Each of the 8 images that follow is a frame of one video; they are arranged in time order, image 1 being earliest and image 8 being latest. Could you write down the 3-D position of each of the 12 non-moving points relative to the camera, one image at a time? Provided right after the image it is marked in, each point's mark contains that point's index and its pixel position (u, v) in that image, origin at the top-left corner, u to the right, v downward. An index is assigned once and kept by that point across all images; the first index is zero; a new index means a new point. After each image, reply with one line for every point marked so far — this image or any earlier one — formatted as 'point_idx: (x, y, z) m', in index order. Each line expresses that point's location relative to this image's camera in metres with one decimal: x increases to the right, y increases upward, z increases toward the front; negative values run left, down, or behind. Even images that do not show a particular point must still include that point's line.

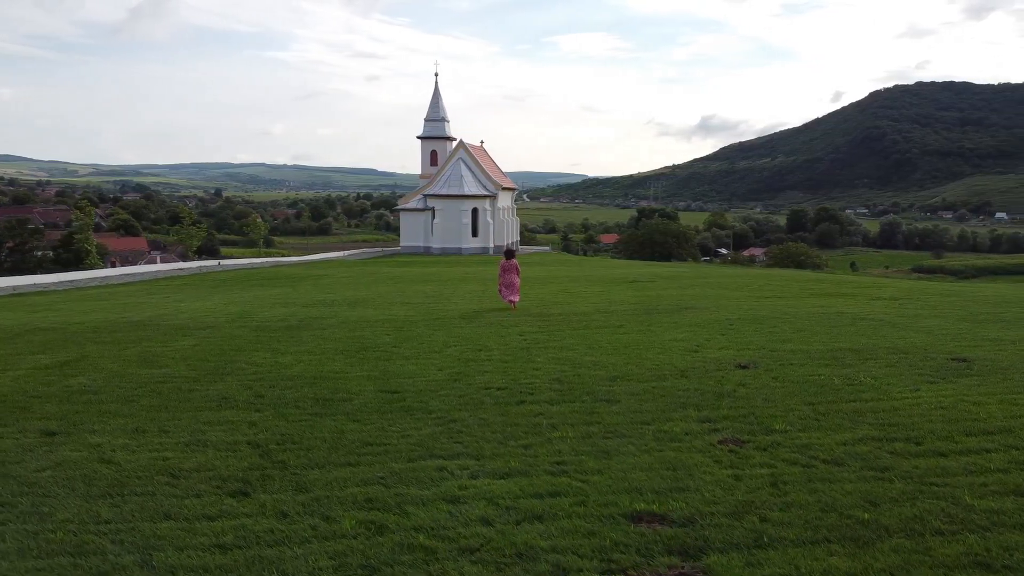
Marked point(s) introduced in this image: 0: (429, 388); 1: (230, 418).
0: (-1.0, -1.3, +10.4) m
1: (-3.0, -1.4, +8.8) m
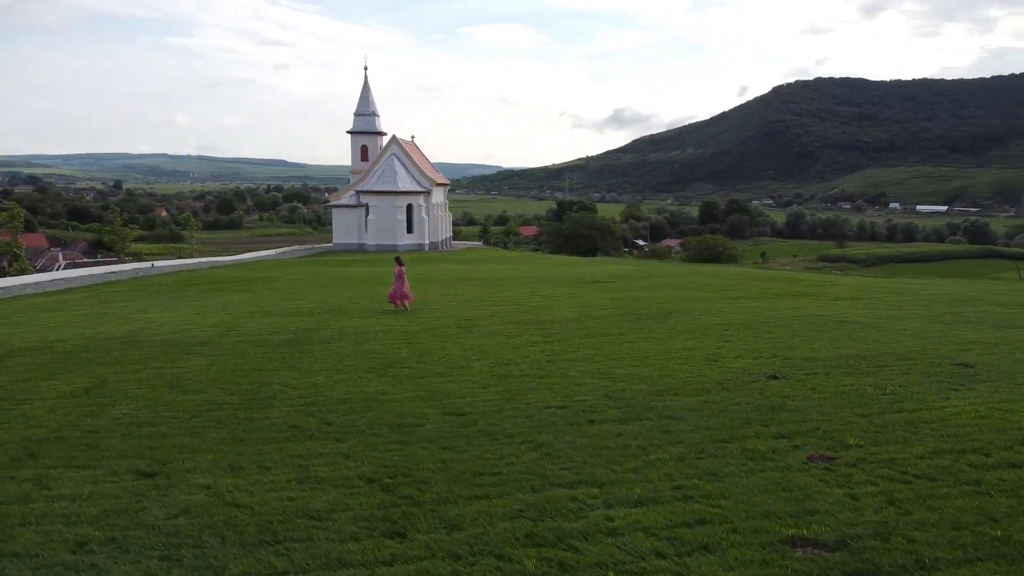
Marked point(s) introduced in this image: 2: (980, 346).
0: (-0.2, -1.6, +10.6) m
1: (-2.1, -1.8, +8.7) m
2: (+8.6, -1.1, +14.7) m
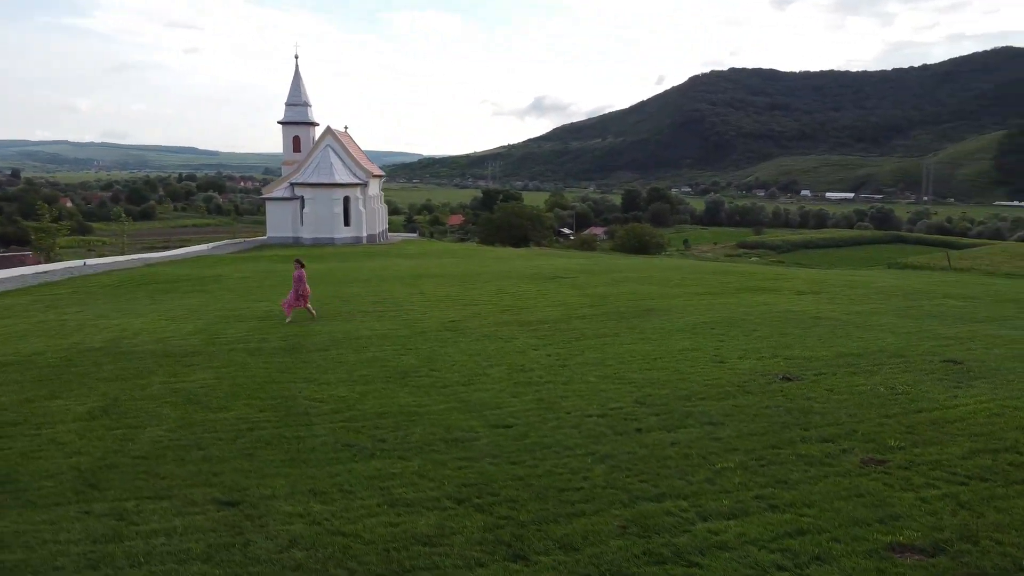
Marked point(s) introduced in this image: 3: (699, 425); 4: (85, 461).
0: (+0.4, -1.8, +10.8) m
1: (-1.3, -2.0, +8.8) m
2: (+8.8, -1.1, +15.7) m
3: (+2.4, -1.8, +10.4) m
4: (-4.9, -2.0, +9.2) m
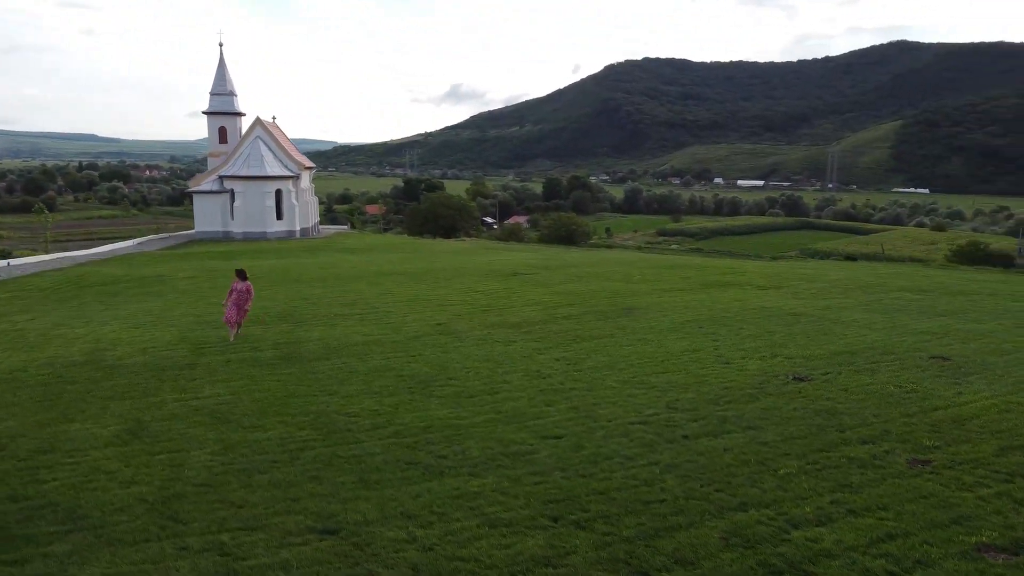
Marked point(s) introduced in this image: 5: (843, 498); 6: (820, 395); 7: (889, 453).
0: (+1.0, -1.9, +11.0) m
1: (-0.5, -2.2, +8.9) m
2: (+8.9, -1.0, +16.8) m
3: (+3.1, -1.9, +10.9) m
4: (-4.1, -2.3, +9.0) m
5: (+3.5, -2.2, +8.4) m
6: (+4.8, -1.7, +12.5) m
7: (+4.6, -2.0, +9.7) m
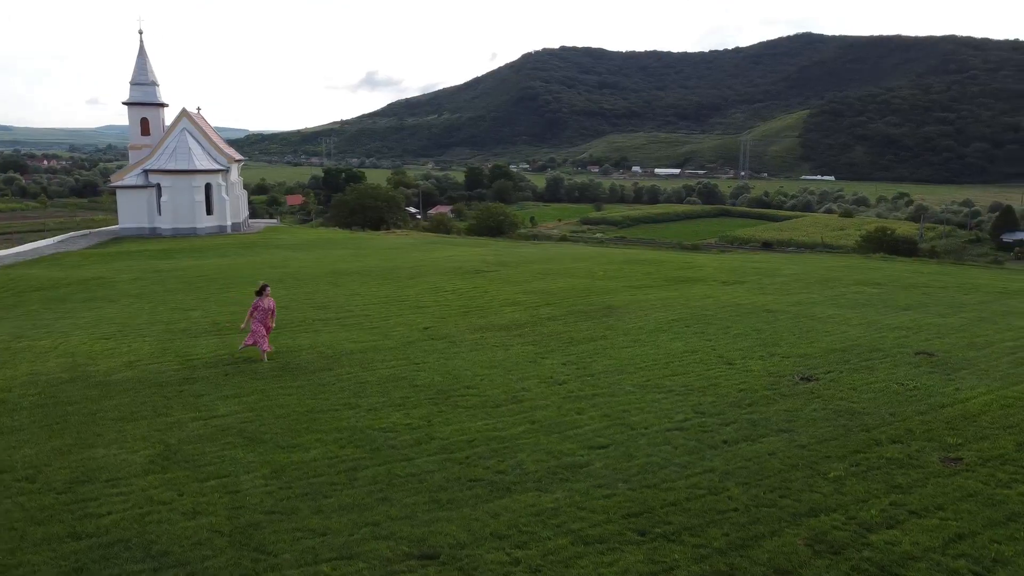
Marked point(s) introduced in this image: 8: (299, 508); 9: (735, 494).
0: (+1.6, -2.1, +11.3) m
1: (+0.4, -2.4, +9.1) m
2: (+8.9, -1.0, +17.8) m
3: (+3.7, -2.1, +11.4) m
4: (-3.2, -2.6, +8.8) m
5: (+4.3, -2.4, +9.0) m
6: (+5.2, -1.7, +13.1) m
7: (+5.3, -2.1, +10.4) m
8: (-2.4, -2.5, +9.1) m
9: (+2.6, -2.4, +9.2) m
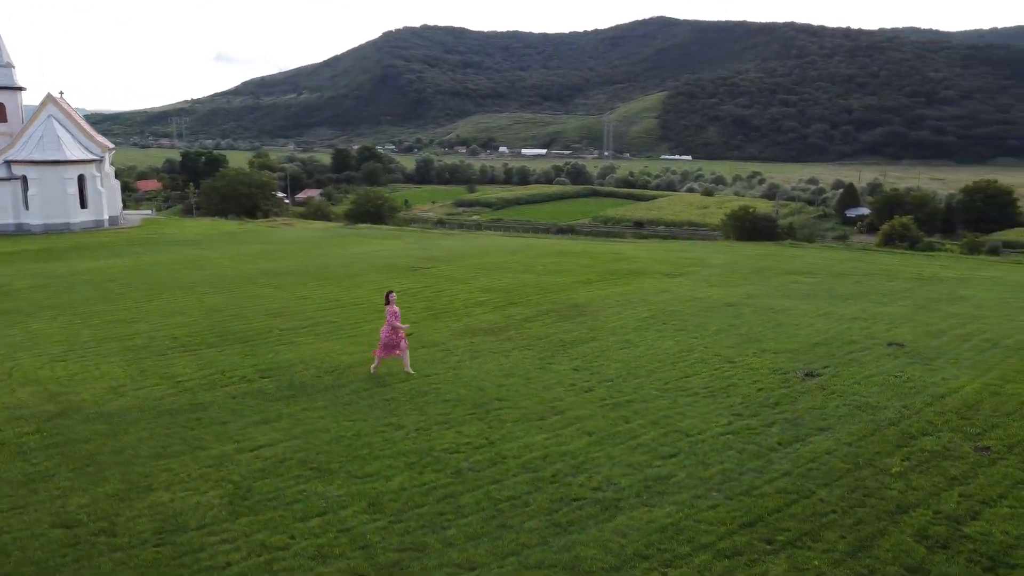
0: (+2.6, -2.3, +12.0) m
1: (+1.8, -2.8, +9.6) m
2: (+8.7, -0.9, +19.6) m
3: (+4.7, -2.2, +12.4) m
4: (-1.7, -3.0, +8.7) m
5: (+5.7, -2.6, +10.1) m
6: (+5.9, -1.8, +14.4) m
7: (+6.4, -2.3, +11.7) m
8: (-1.0, -2.9, +9.2) m
9: (+3.9, -2.6, +10.1) m
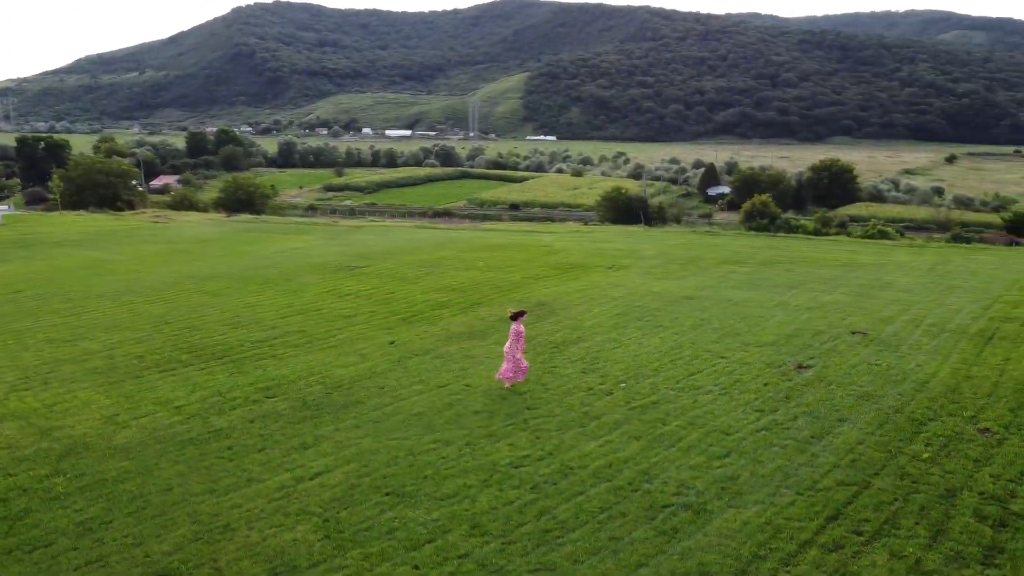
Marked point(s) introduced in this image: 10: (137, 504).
0: (+3.6, -2.5, +13.0) m
1: (+3.1, -3.0, +10.4) m
2: (+8.3, -0.6, +21.3) m
3: (+5.5, -2.3, +13.7) m
4: (-0.2, -3.4, +9.0) m
5: (+6.9, -2.6, +11.6) m
6: (+6.4, -1.8, +15.8) m
7: (+7.4, -2.3, +13.3) m
8: (+0.5, -3.3, +9.6) m
9: (+5.1, -2.8, +11.3) m
10: (-5.6, -3.1, +11.9) m
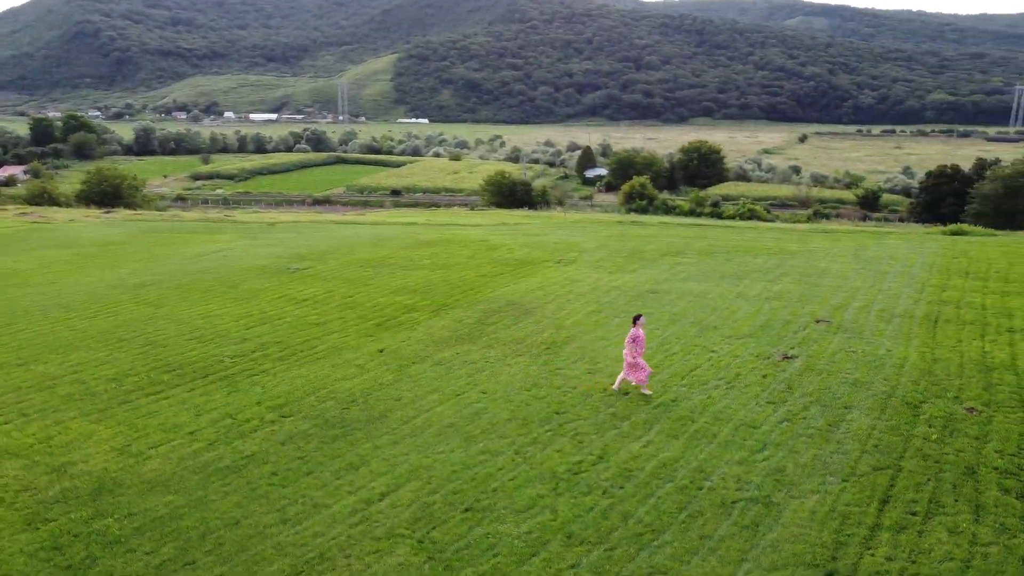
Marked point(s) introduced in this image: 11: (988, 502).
0: (+4.4, -2.6, +14.1) m
1: (+4.4, -3.2, +11.5) m
2: (+7.7, -0.4, +23.0) m
3: (+6.2, -2.3, +15.1) m
4: (+1.4, -3.7, +9.7) m
5: (+7.9, -2.6, +13.2) m
6: (+6.7, -1.7, +17.3) m
7: (+8.1, -2.2, +14.9) m
8: (+1.9, -3.5, +10.3) m
9: (+6.2, -2.8, +12.7) m
10: (-4.5, -3.6, +11.7) m
11: (+6.7, -3.1, +11.4) m
